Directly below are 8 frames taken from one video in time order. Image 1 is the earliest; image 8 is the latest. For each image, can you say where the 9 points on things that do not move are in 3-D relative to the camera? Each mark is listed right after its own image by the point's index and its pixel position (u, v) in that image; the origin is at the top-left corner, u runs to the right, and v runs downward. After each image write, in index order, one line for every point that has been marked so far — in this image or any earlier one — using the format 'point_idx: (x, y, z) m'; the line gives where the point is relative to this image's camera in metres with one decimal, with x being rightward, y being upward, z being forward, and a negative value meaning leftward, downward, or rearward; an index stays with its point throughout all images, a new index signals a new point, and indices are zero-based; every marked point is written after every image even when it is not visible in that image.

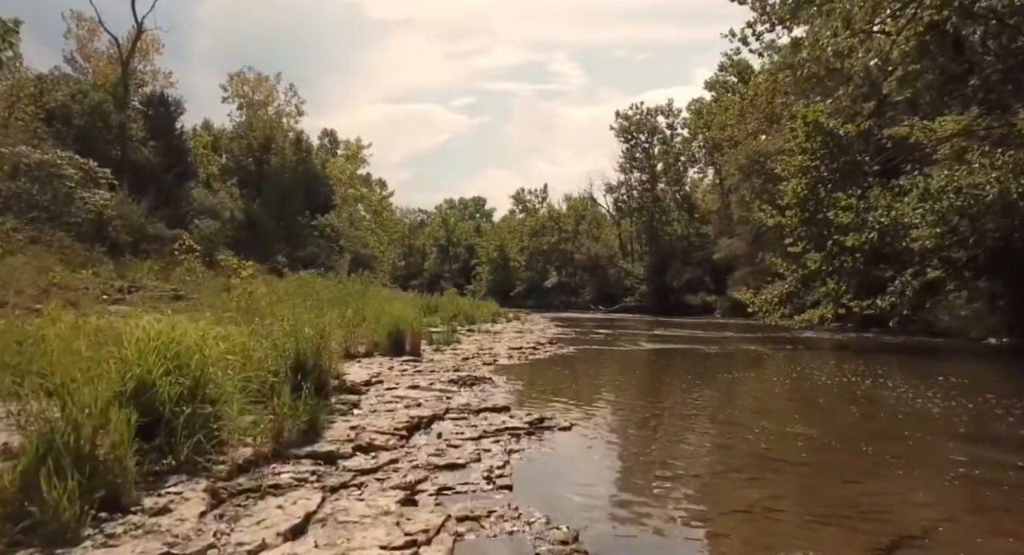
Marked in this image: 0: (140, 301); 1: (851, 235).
0: (-6.2, -0.4, +12.1) m
1: (+6.8, +0.9, +14.5) m
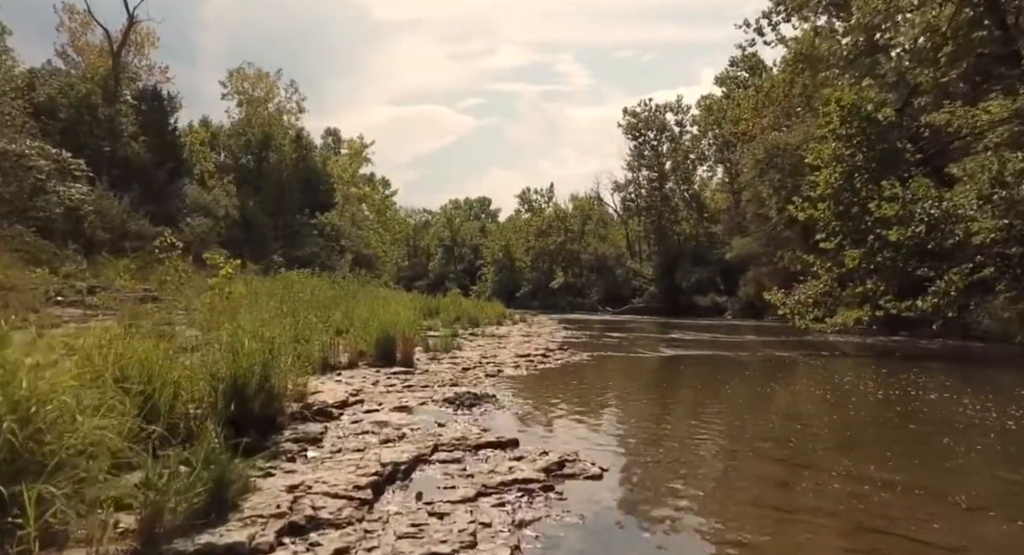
0: (-6.1, -0.3, +10.8) m
1: (+6.9, +0.9, +13.1) m
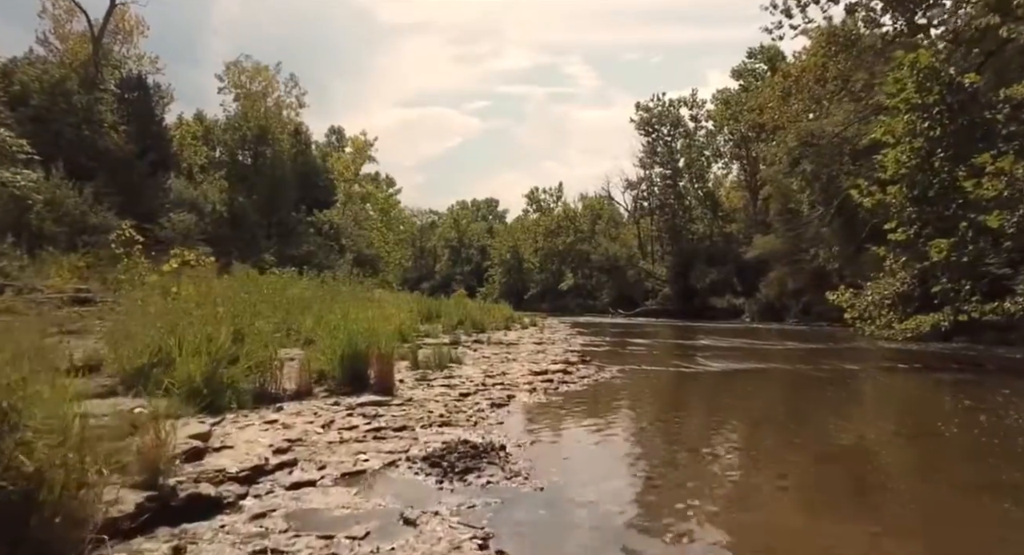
0: (-5.9, -0.3, +8.4) m
1: (+7.1, +0.9, +10.6) m
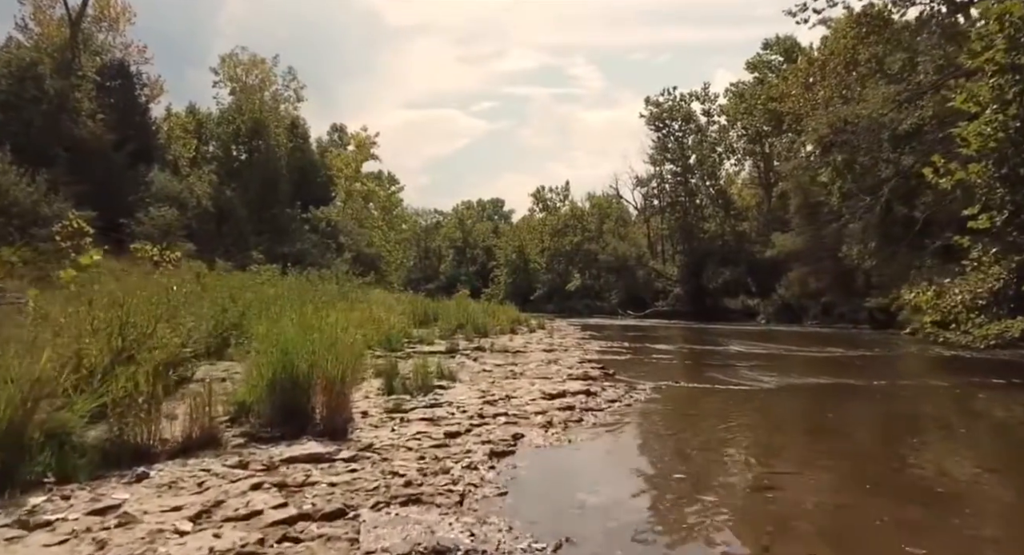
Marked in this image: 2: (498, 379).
0: (-5.9, -0.2, +6.3) m
1: (+7.2, +1.0, +8.4) m
2: (-0.2, -1.2, +8.3) m
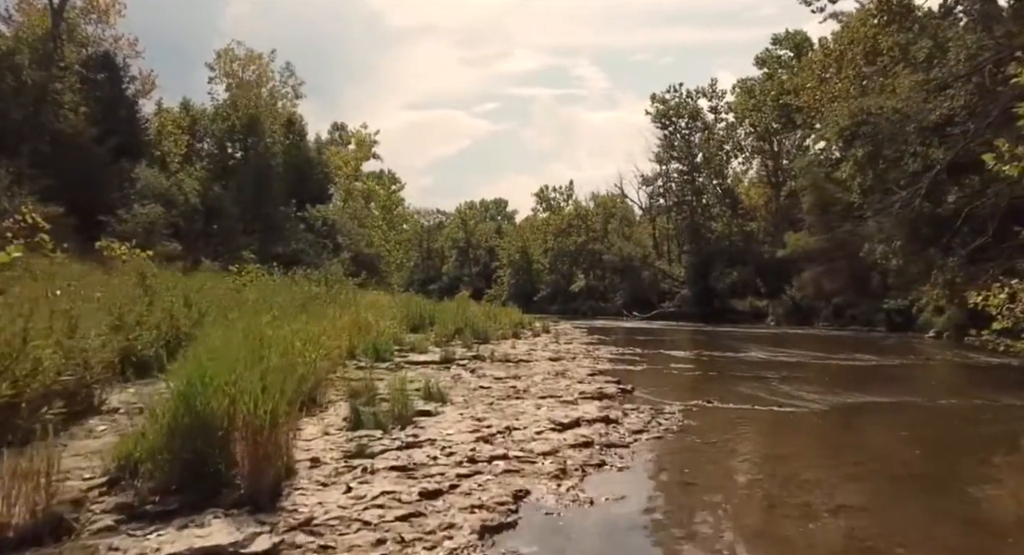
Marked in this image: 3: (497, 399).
0: (-5.9, -0.2, +5.0) m
1: (+7.2, +1.0, +7.0) m
2: (-0.1, -1.2, +7.0) m
3: (-0.1, -1.2, +7.1) m
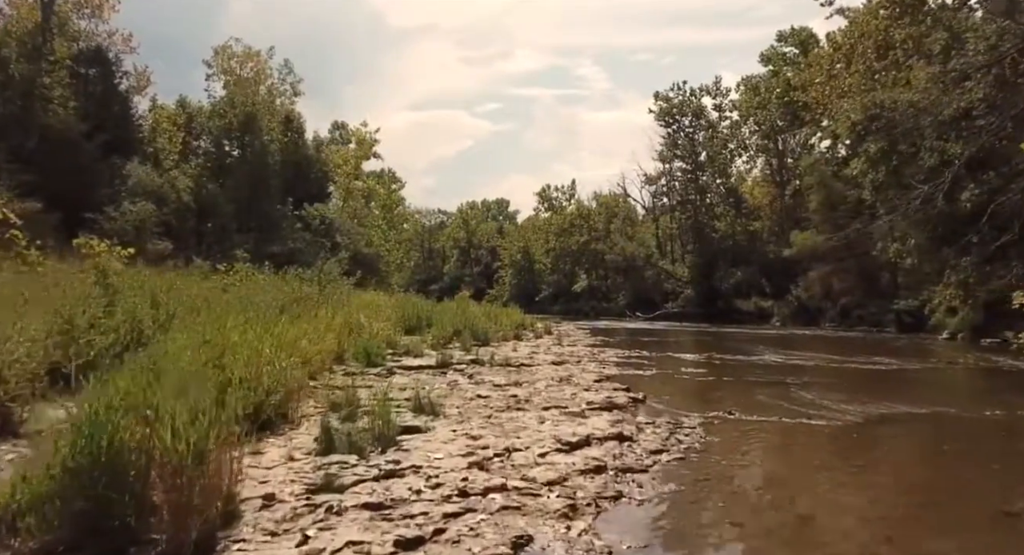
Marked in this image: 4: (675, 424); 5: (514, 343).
0: (-5.9, -0.2, +4.3) m
1: (+7.2, +1.0, +6.3) m
2: (-0.1, -1.2, +6.2) m
3: (-0.1, -1.2, +6.3) m
4: (+1.5, -1.3, +6.5) m
5: (+0.1, -1.5, +16.0) m
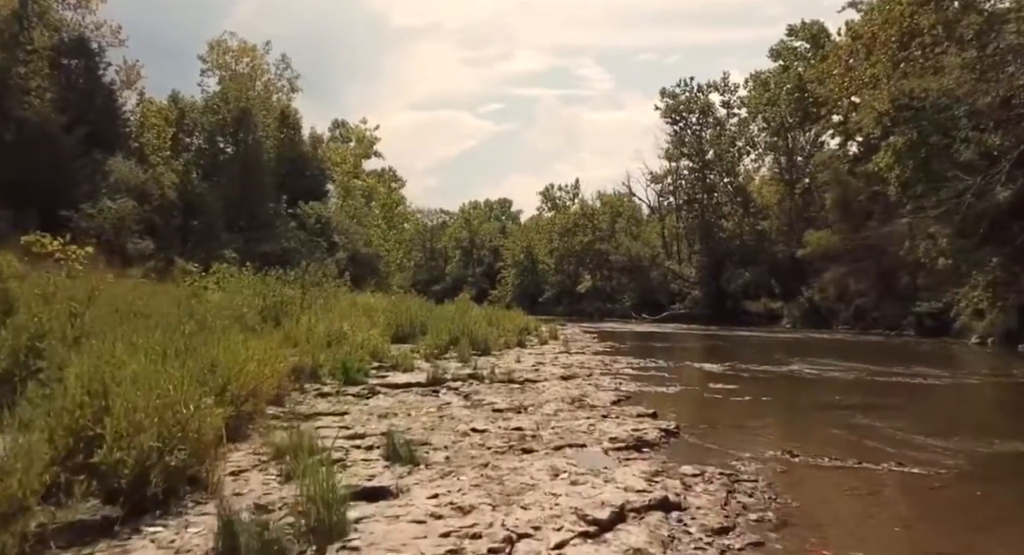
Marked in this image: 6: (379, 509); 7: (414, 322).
0: (-5.9, -0.3, +2.9) m
1: (+7.2, +1.0, +4.8) m
2: (-0.1, -1.2, +4.8) m
3: (-0.1, -1.2, +4.9) m
4: (+1.5, -1.4, +5.0) m
5: (+0.1, -1.5, +14.6) m
6: (-0.7, -1.1, +3.7) m
7: (-2.0, -0.9, +15.0) m
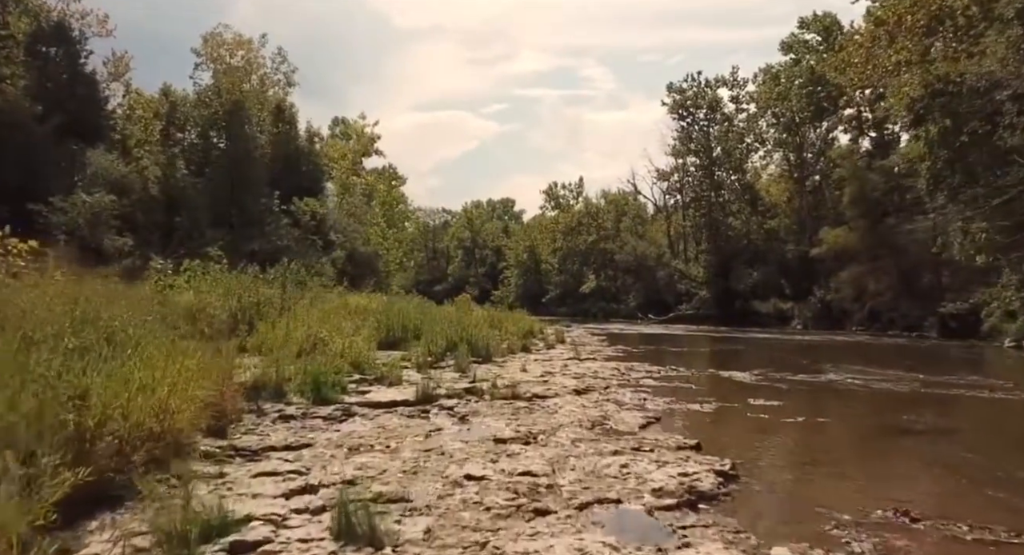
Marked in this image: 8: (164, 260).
0: (-5.8, -0.2, +1.4) m
1: (+7.3, +1.0, +3.3) m
2: (-0.1, -1.2, +3.3) m
3: (-0.1, -1.2, +3.4) m
4: (+1.6, -1.3, +3.5) m
5: (+0.2, -1.5, +13.1) m
6: (-0.6, -1.1, +2.2) m
7: (-2.0, -0.9, +13.5) m
8: (-9.3, +0.5, +19.5) m
